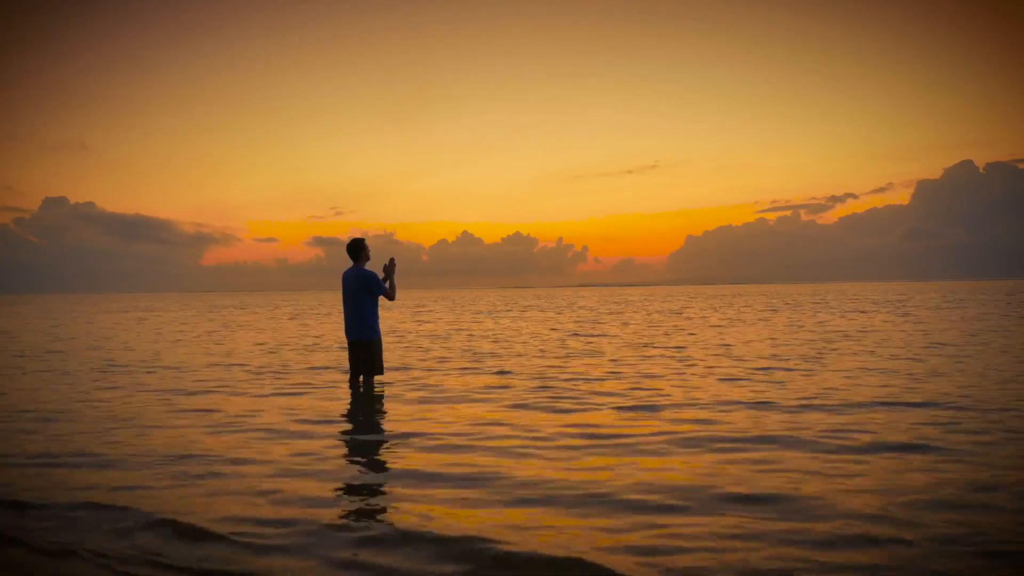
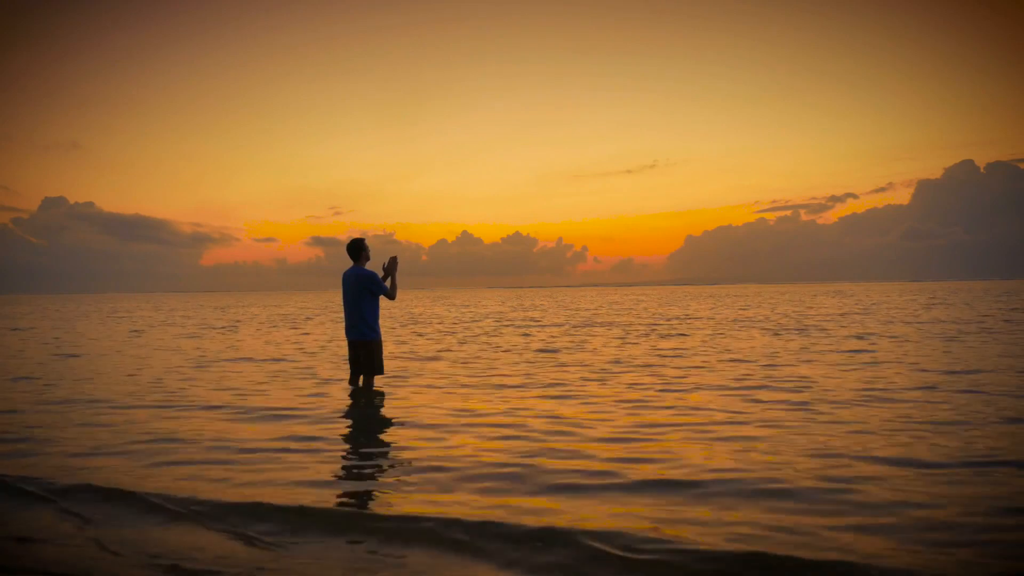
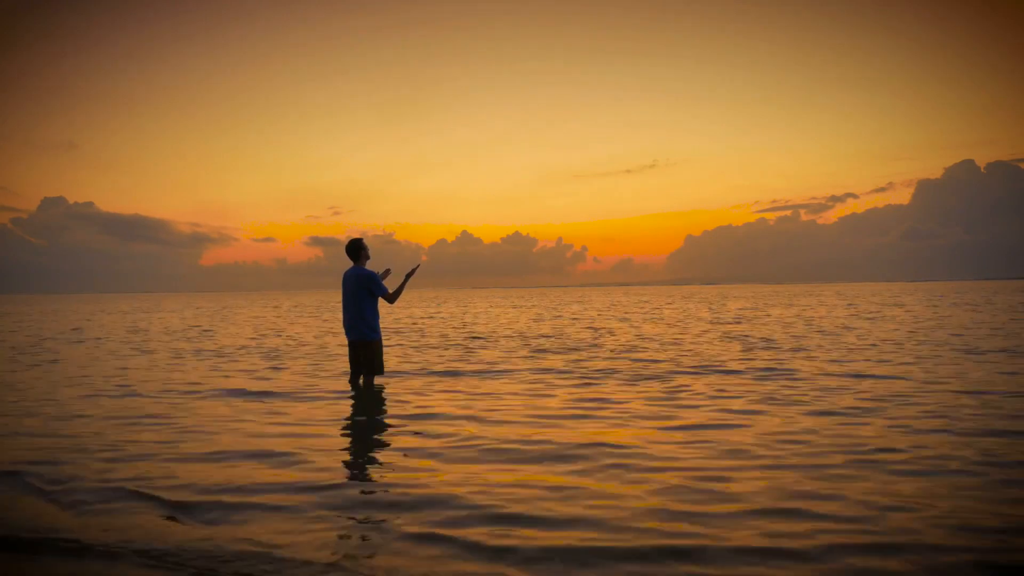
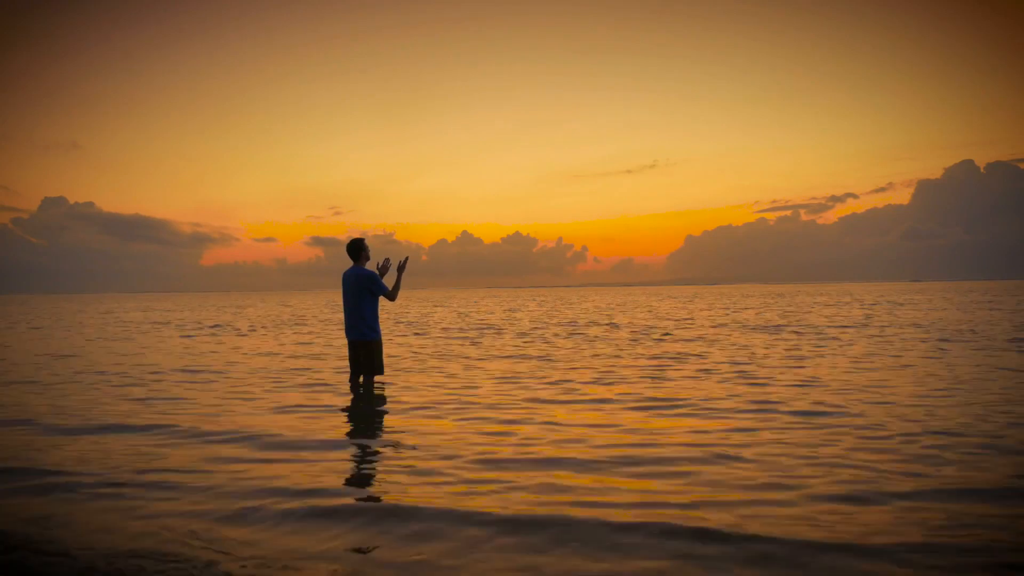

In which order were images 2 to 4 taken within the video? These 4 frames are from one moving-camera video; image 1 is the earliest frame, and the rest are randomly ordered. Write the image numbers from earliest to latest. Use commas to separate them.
2, 4, 3
